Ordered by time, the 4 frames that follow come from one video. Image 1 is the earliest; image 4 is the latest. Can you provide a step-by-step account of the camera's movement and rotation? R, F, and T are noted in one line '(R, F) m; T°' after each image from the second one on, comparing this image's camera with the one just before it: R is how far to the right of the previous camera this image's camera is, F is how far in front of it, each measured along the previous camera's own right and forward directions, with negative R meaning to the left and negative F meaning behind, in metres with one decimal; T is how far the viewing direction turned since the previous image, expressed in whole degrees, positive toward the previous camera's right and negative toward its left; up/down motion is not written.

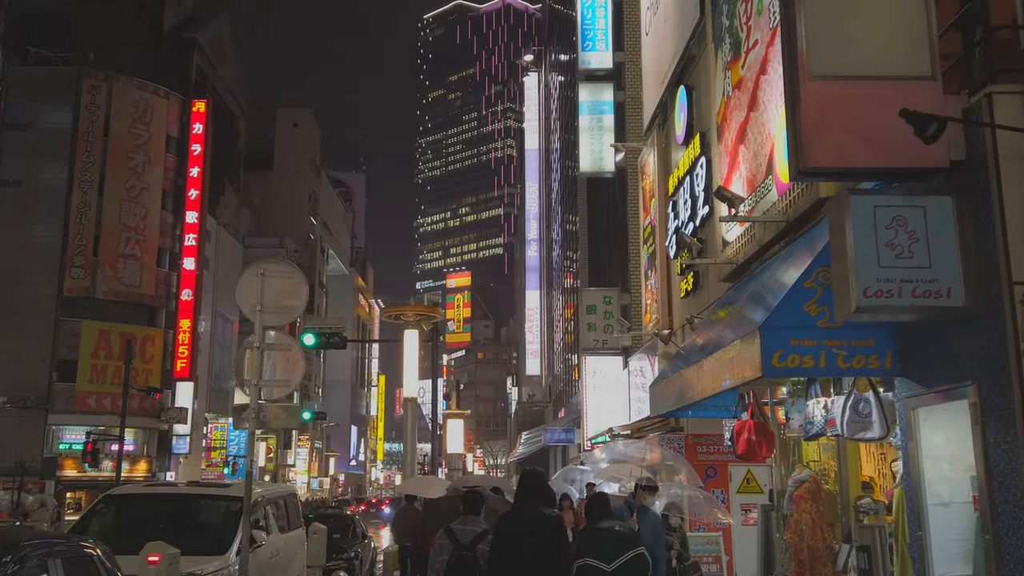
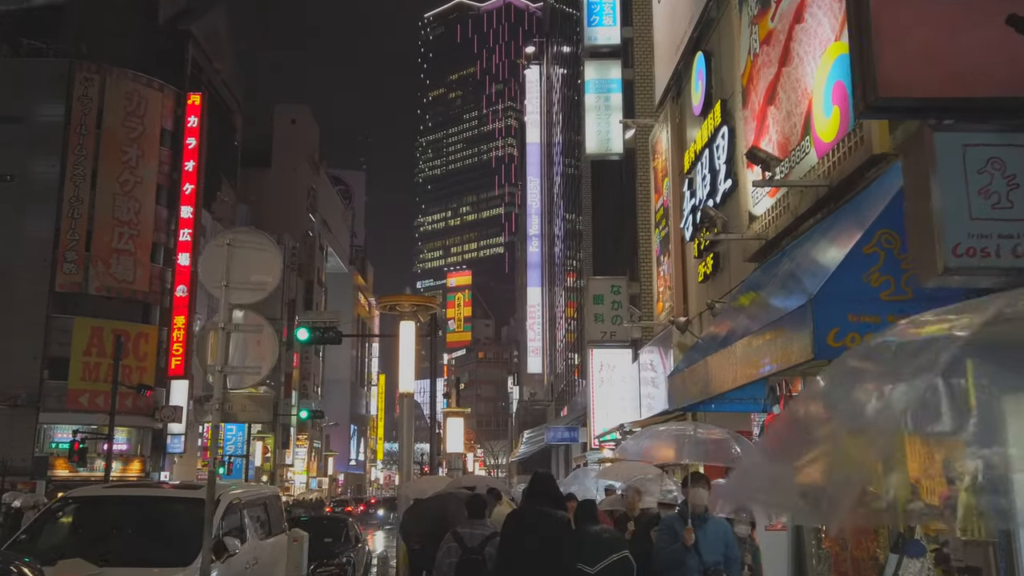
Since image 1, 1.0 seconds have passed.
(0.0, +1.2) m; 0°
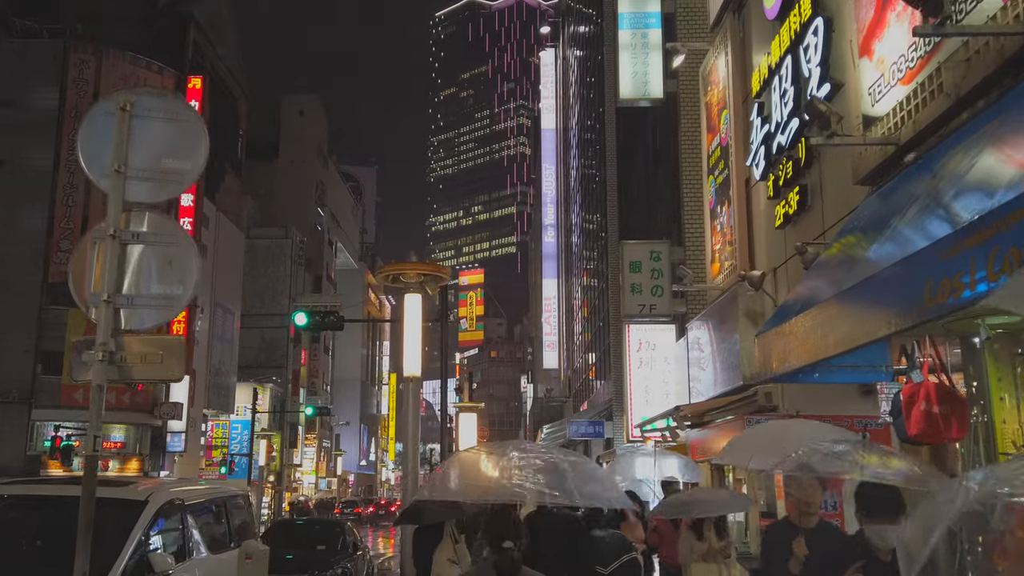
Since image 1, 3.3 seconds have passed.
(-0.2, +2.8) m; -1°
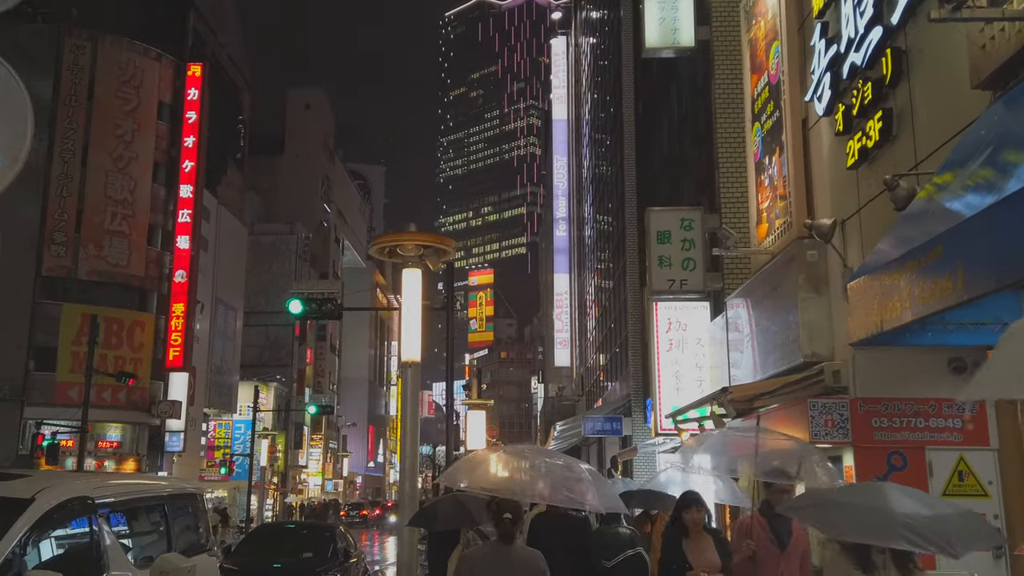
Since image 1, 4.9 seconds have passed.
(0.0, +2.0) m; -1°
